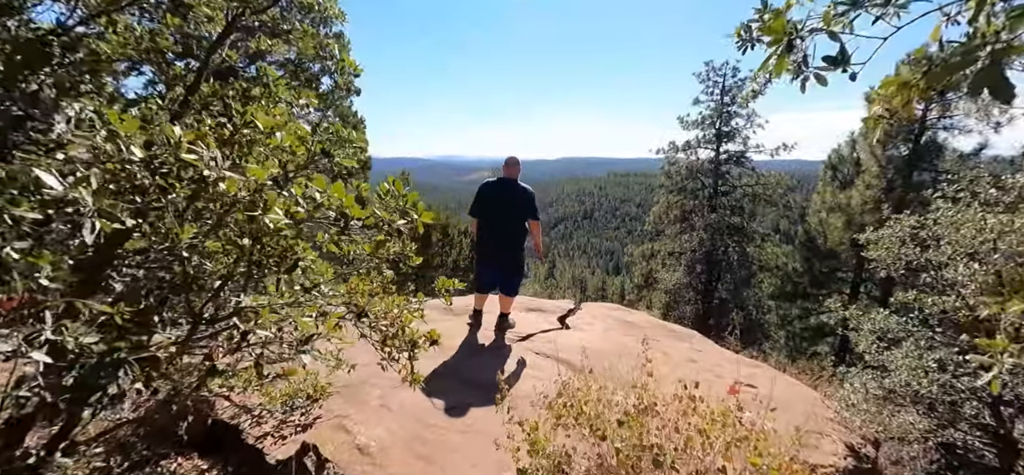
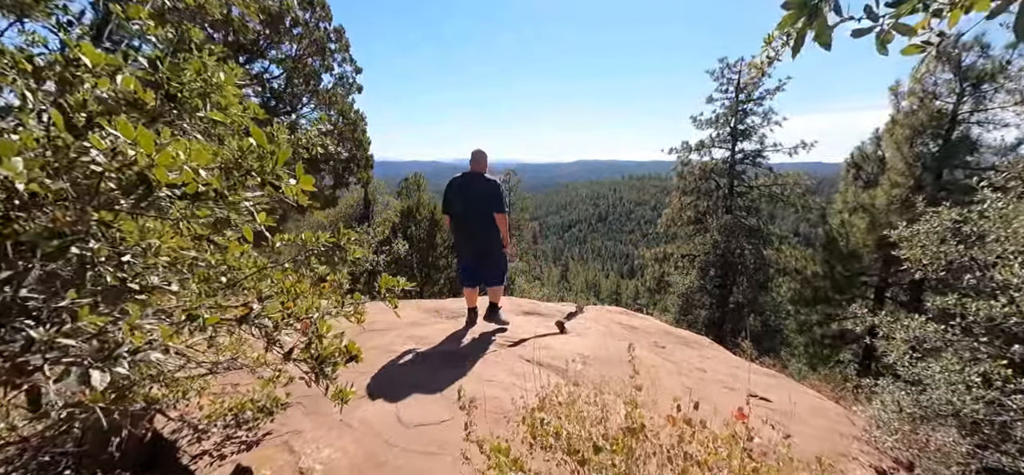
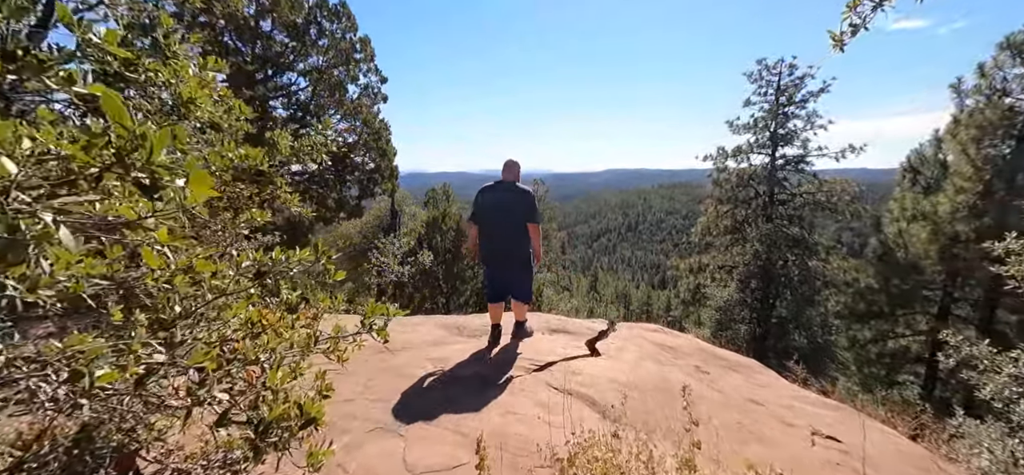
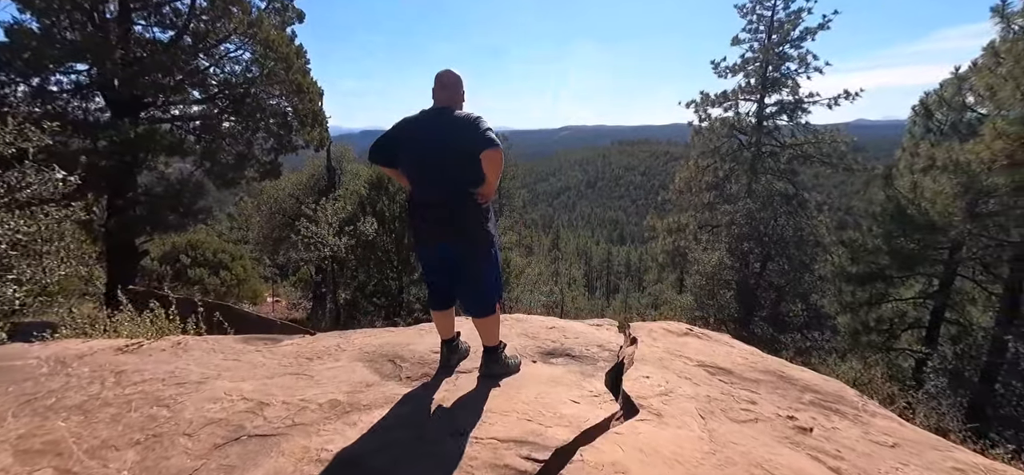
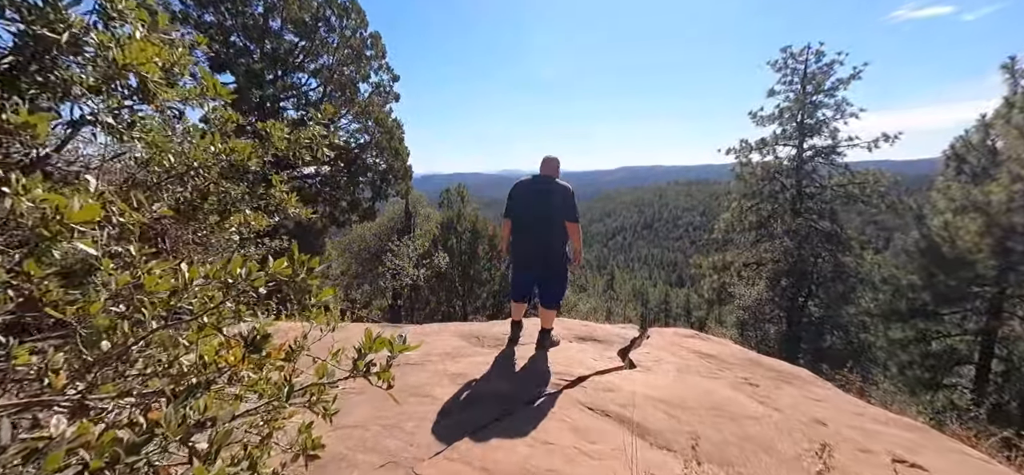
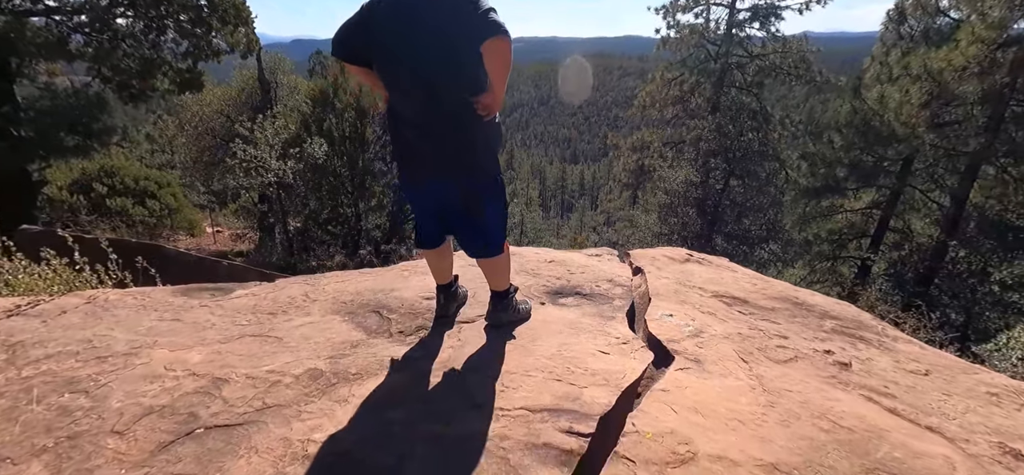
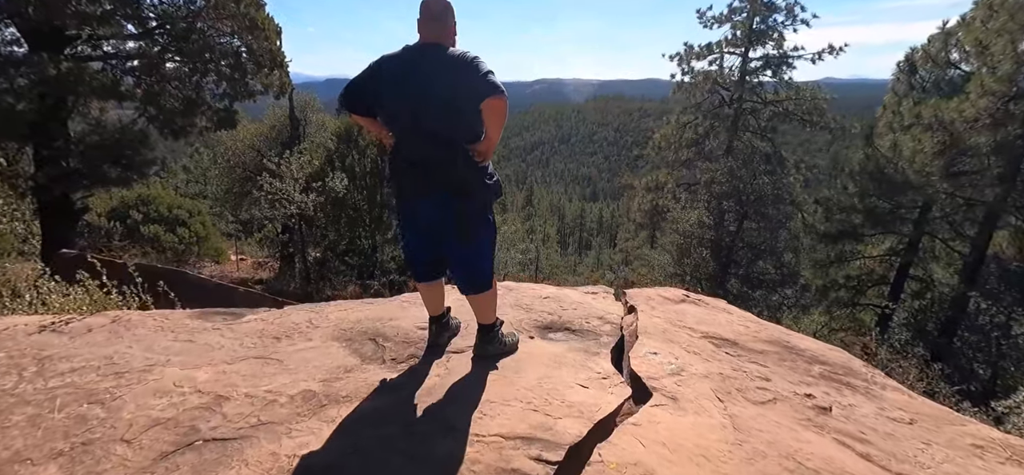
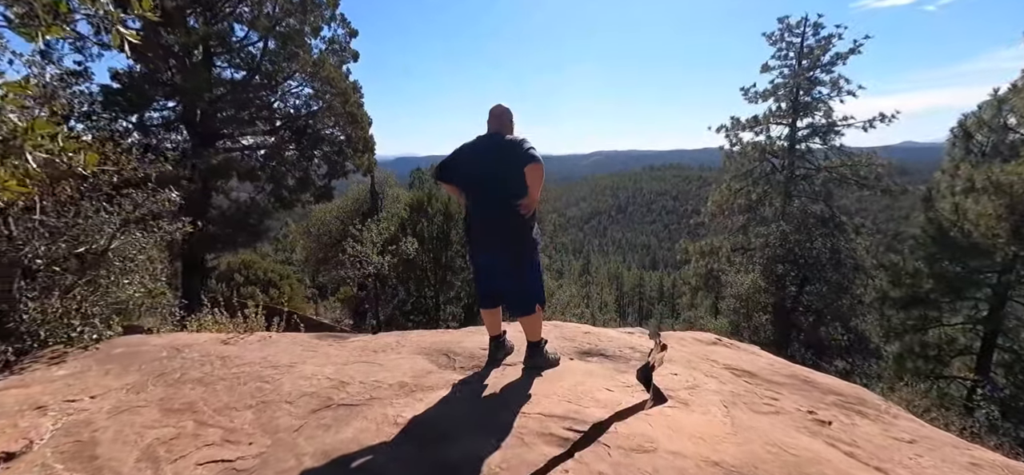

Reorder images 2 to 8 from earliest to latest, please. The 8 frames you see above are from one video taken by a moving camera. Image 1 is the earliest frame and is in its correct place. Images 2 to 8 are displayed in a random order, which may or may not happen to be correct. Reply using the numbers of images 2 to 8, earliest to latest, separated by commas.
2, 3, 5, 8, 4, 7, 6
